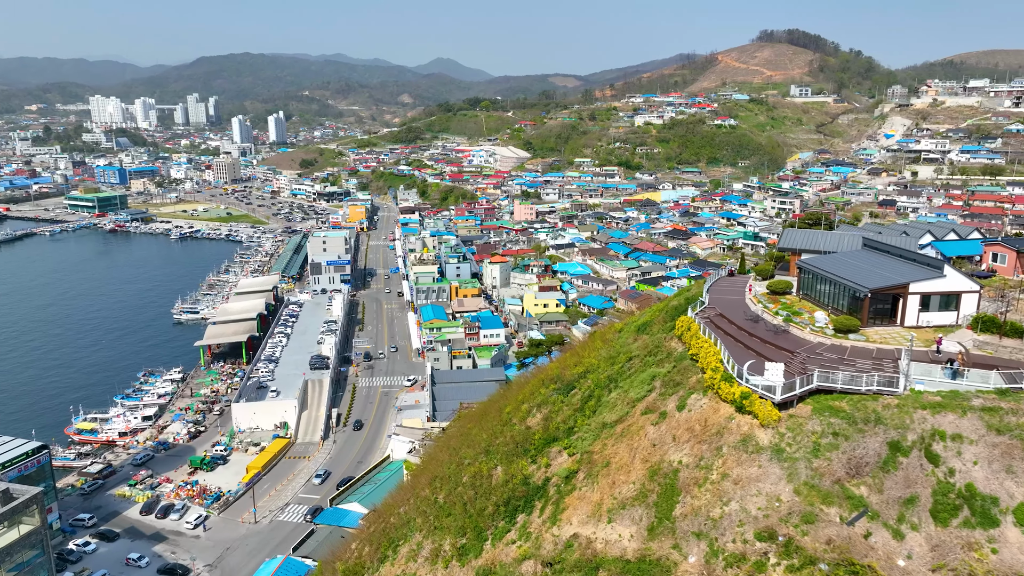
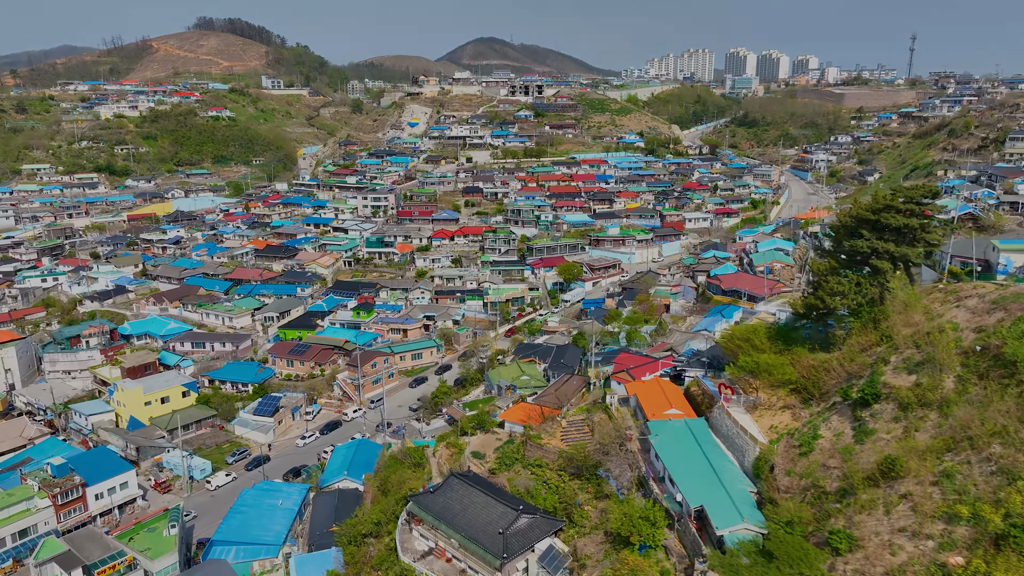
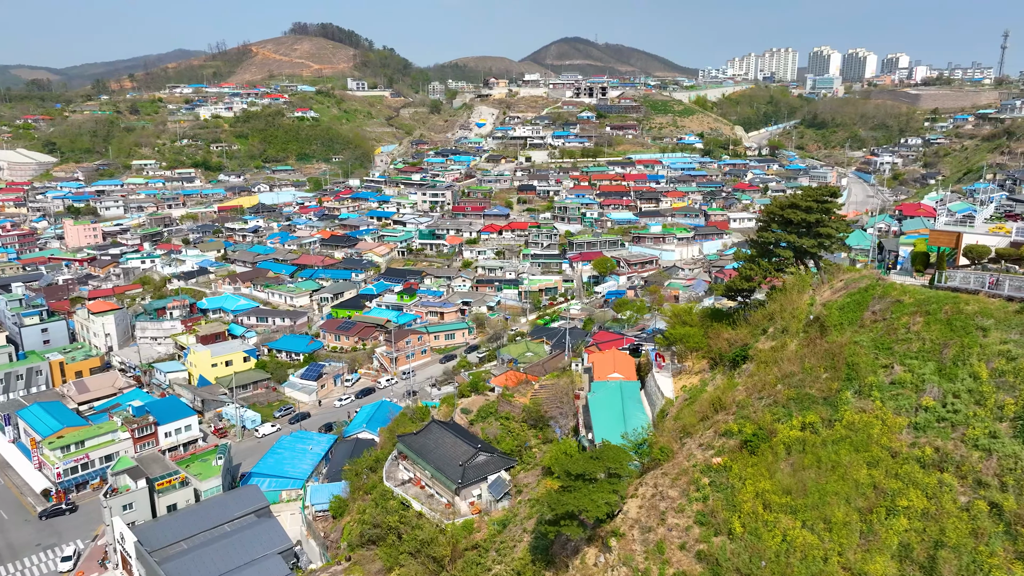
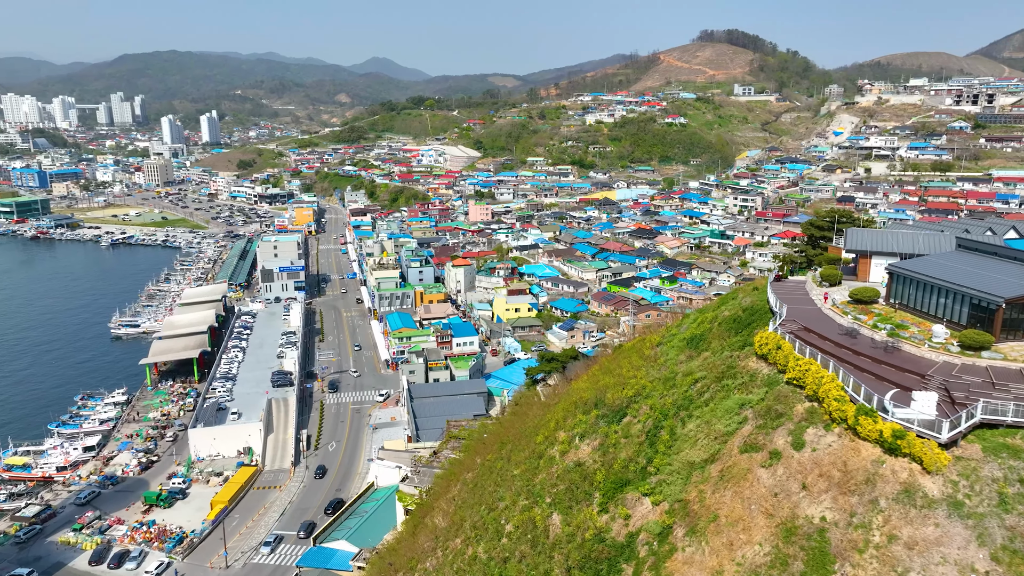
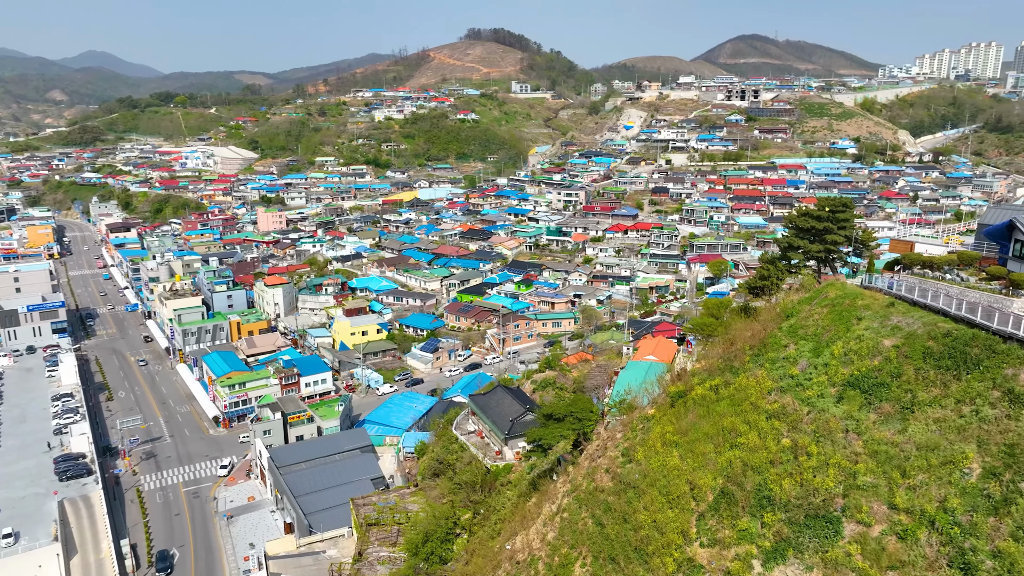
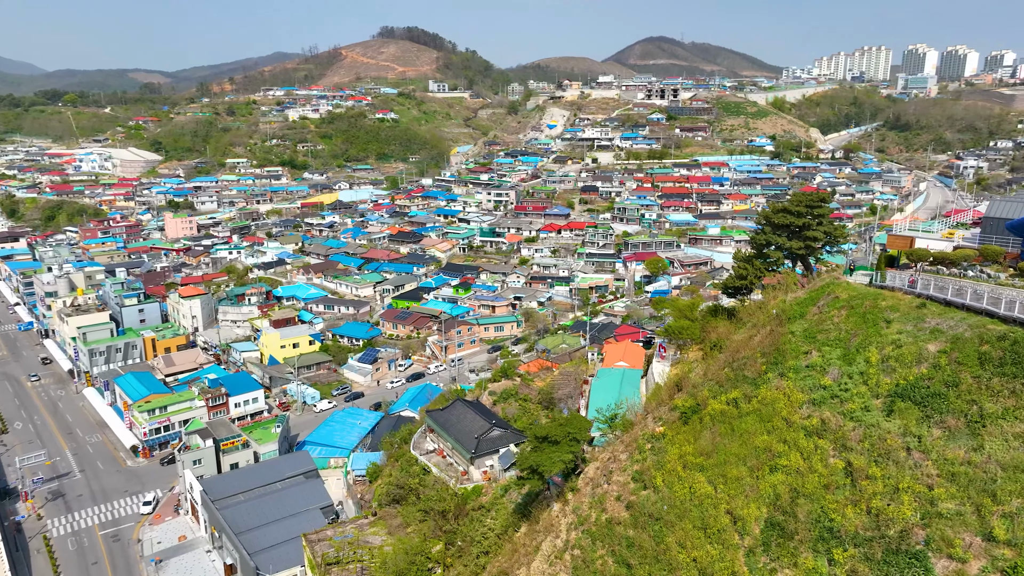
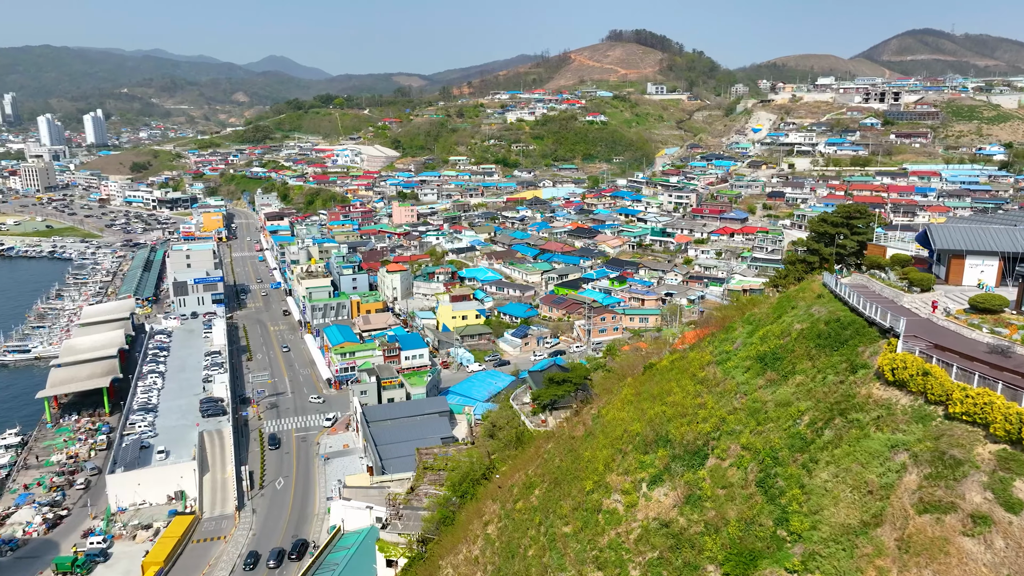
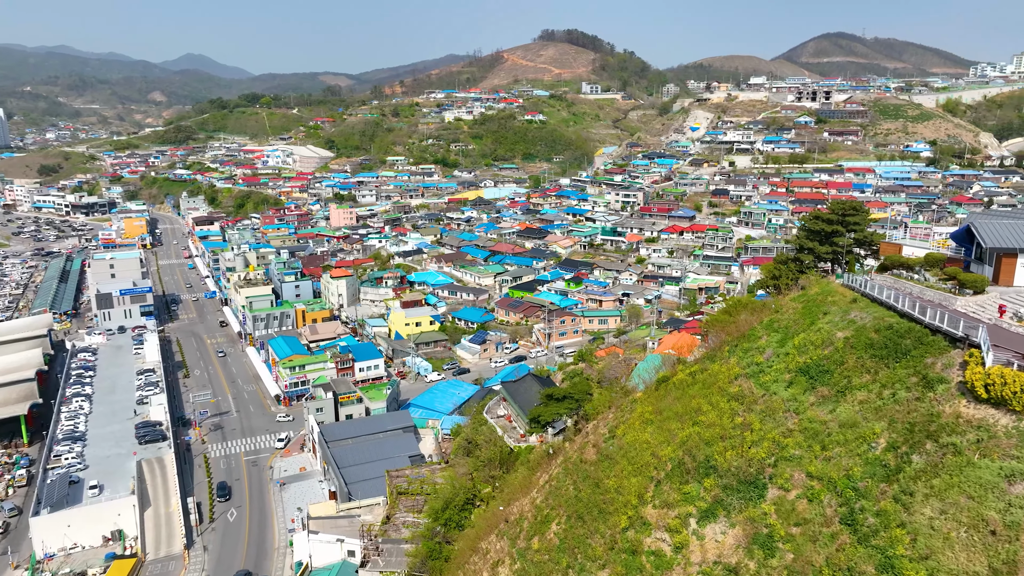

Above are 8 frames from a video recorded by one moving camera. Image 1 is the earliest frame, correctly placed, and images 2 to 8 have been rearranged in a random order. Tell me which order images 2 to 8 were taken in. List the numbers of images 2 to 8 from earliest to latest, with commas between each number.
4, 7, 8, 5, 6, 3, 2
